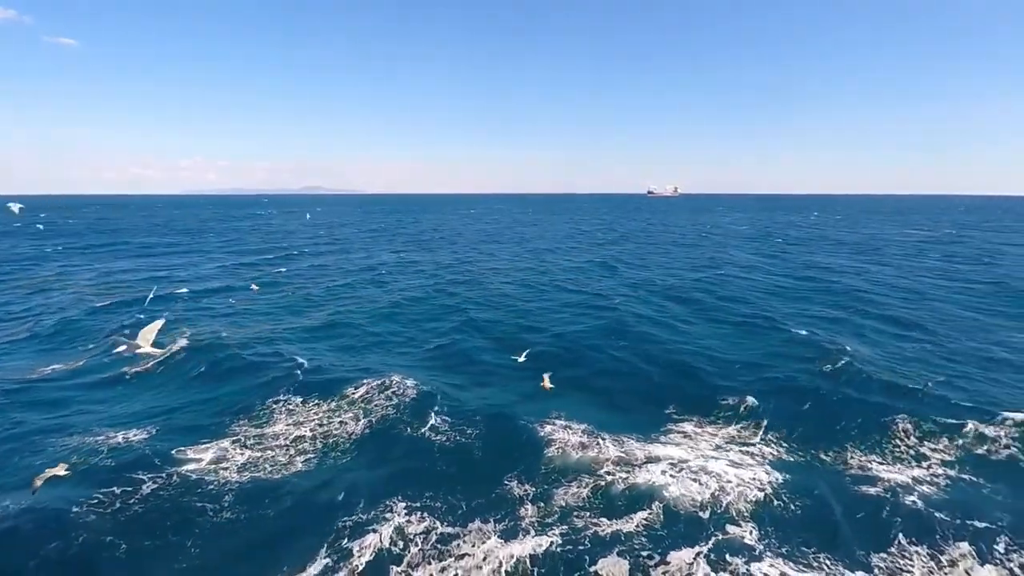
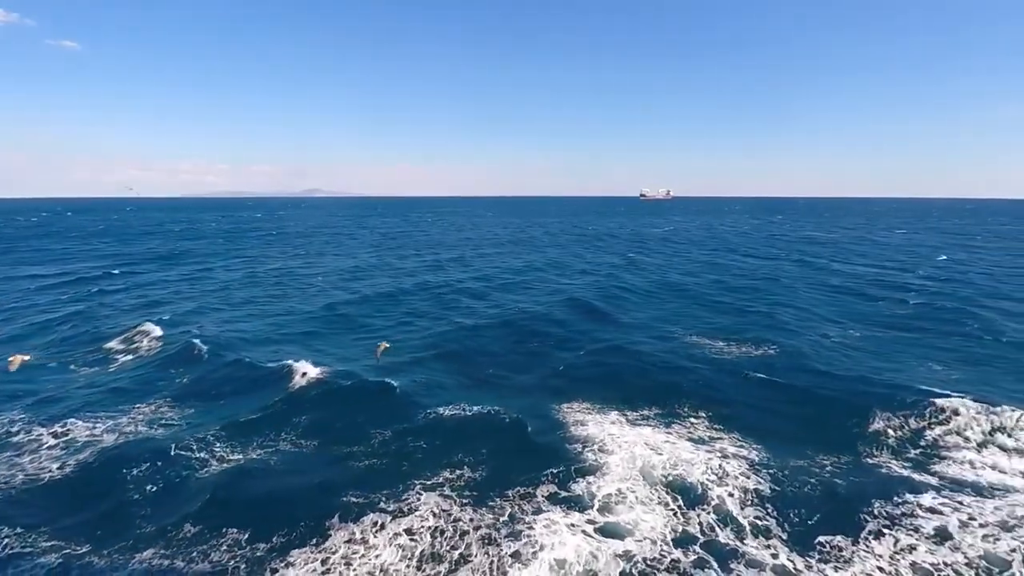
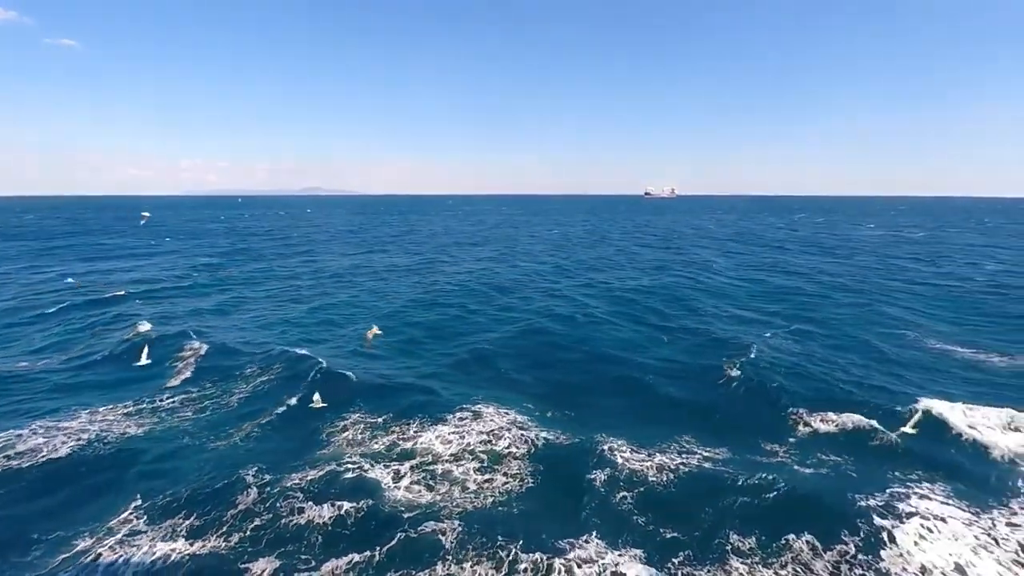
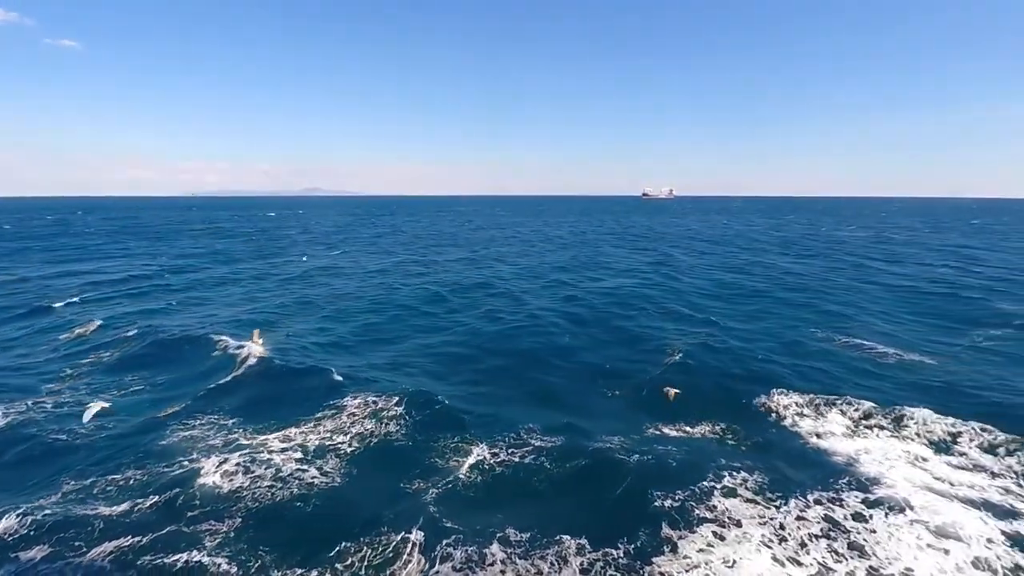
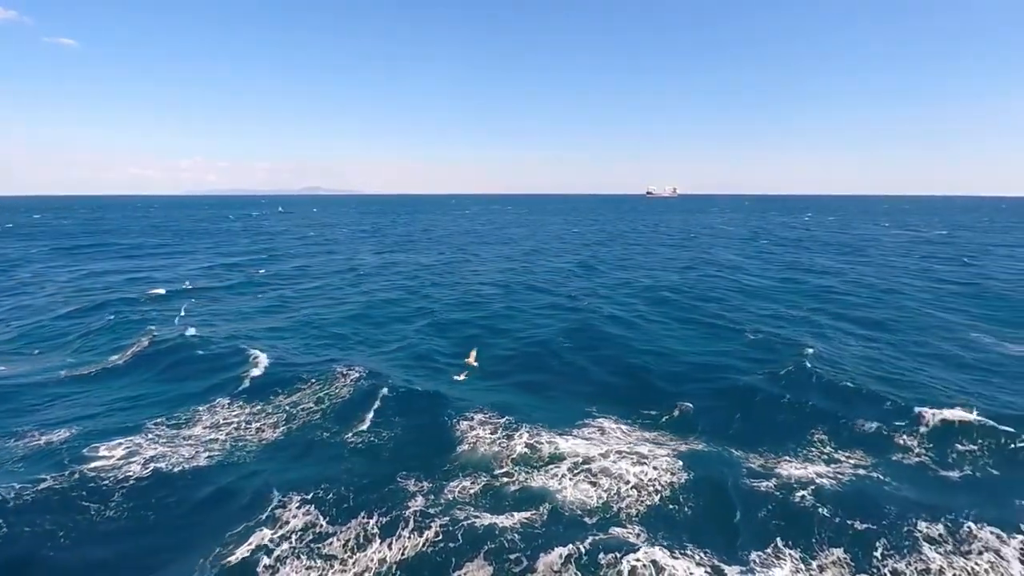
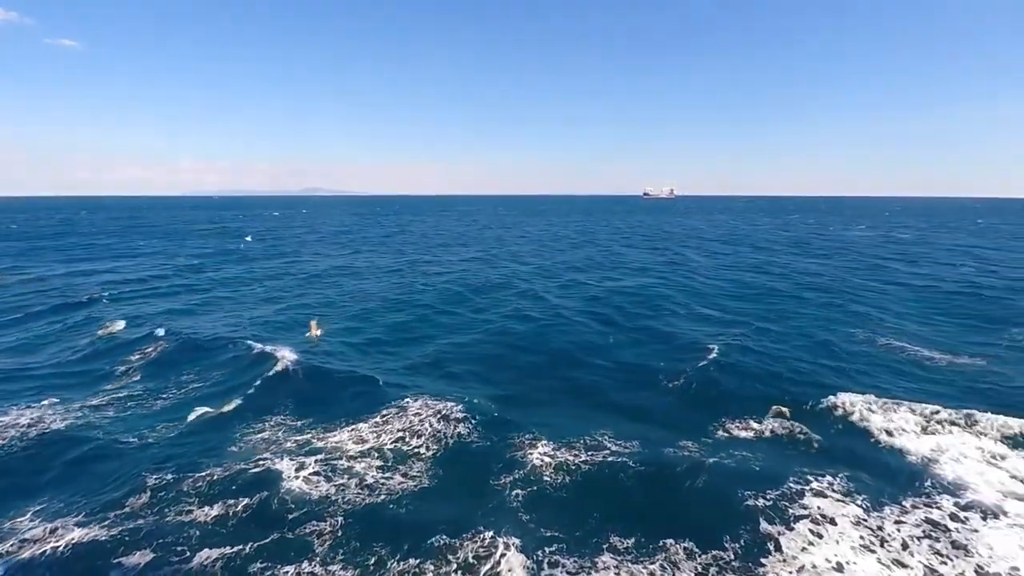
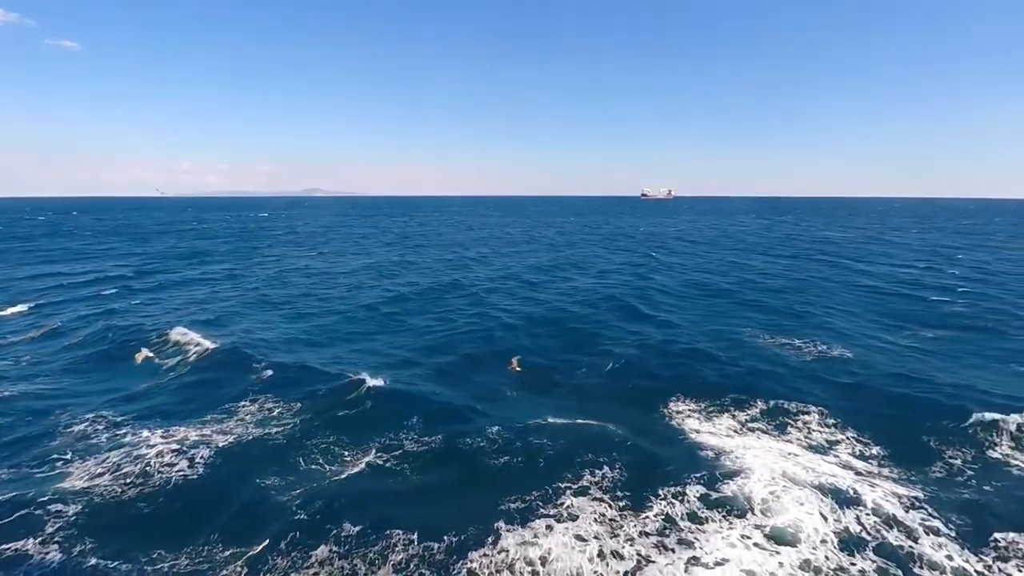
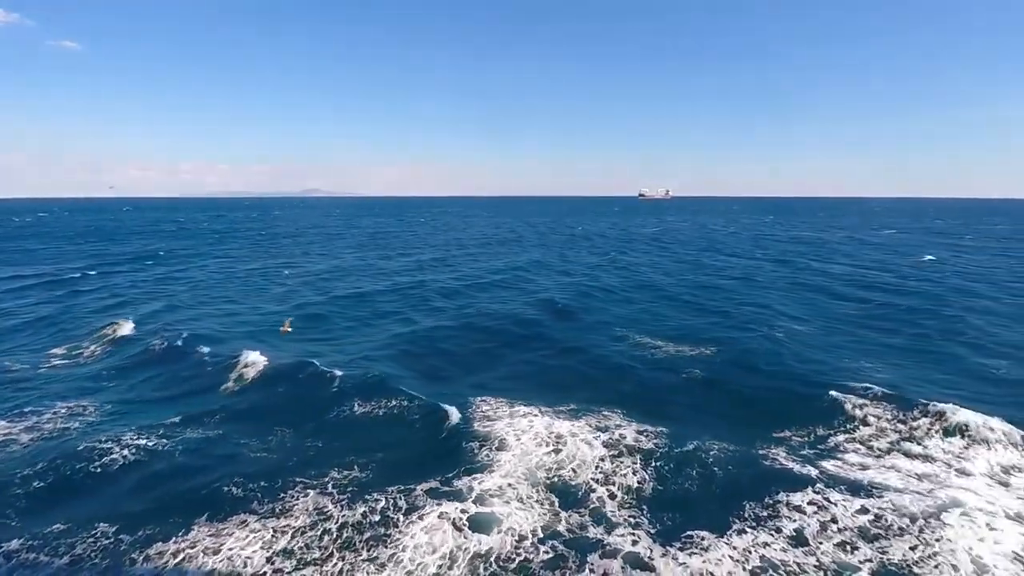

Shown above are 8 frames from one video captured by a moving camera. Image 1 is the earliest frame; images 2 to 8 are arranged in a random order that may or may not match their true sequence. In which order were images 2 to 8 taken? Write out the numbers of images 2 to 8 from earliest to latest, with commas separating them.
5, 3, 6, 4, 7, 2, 8
